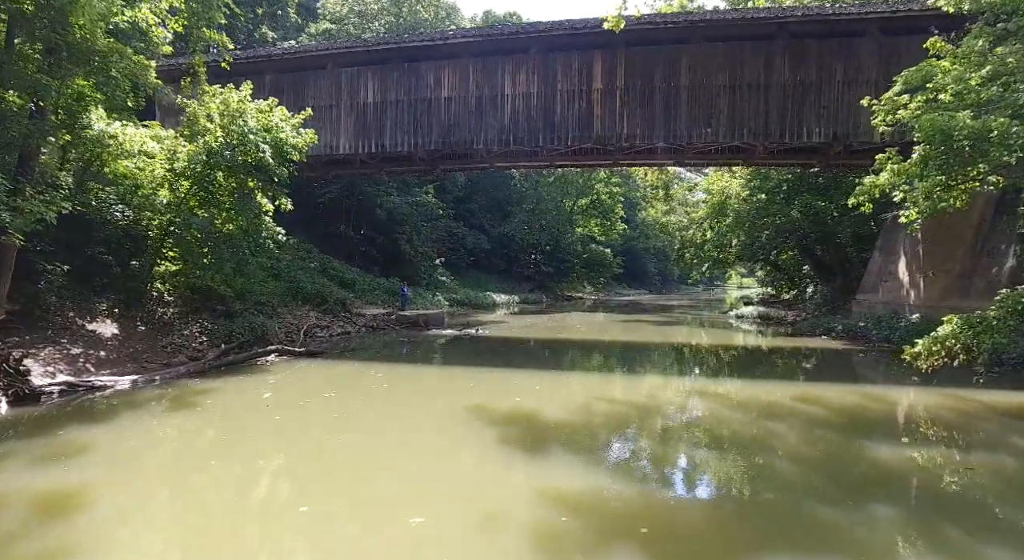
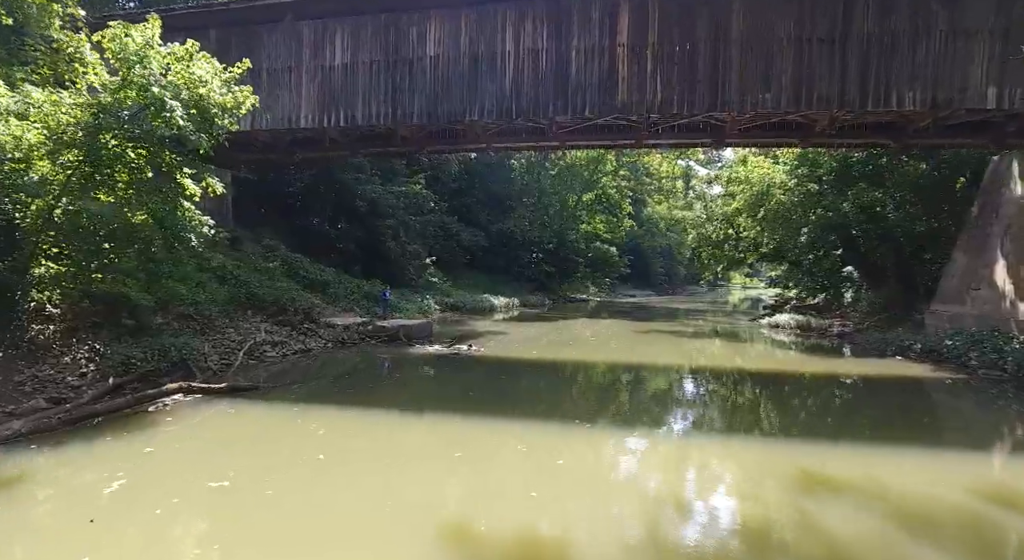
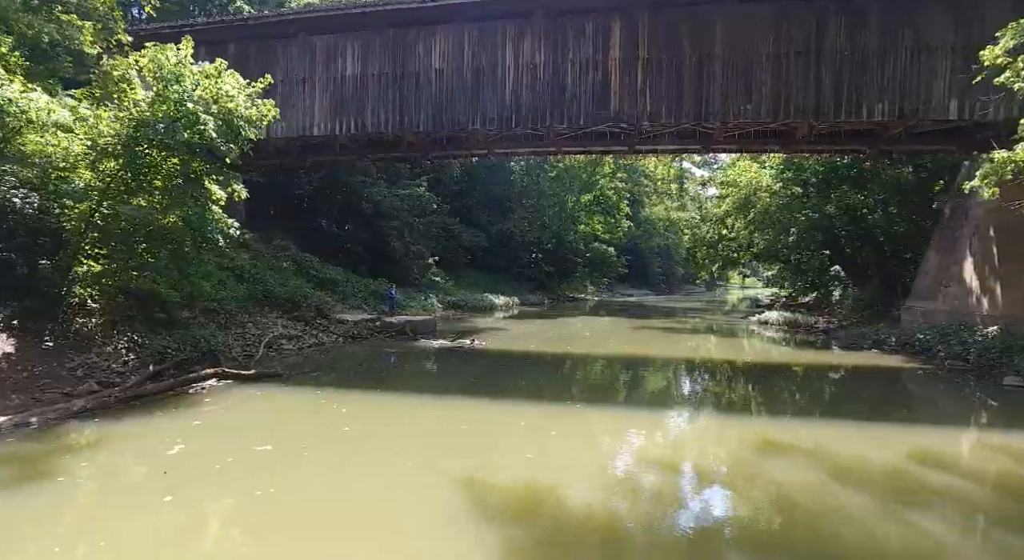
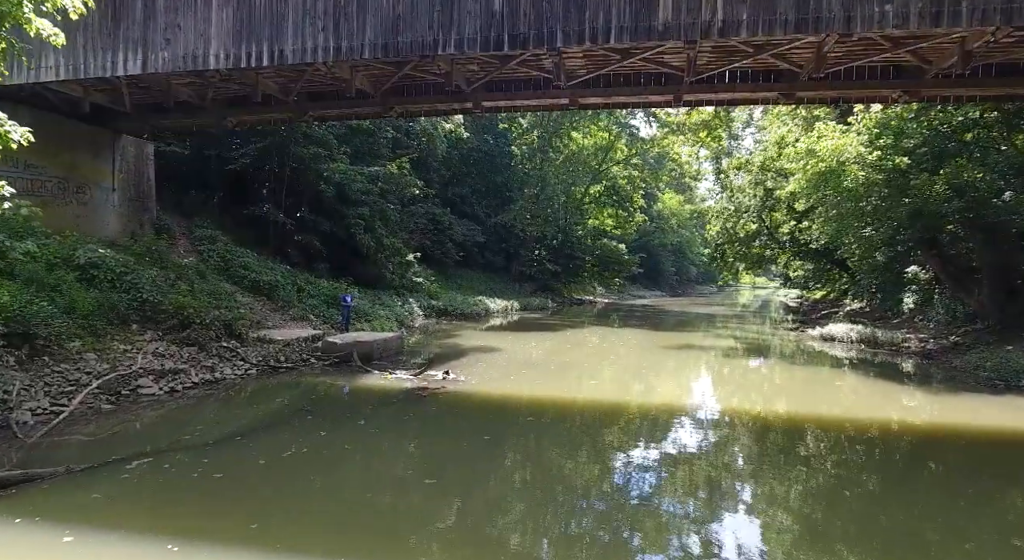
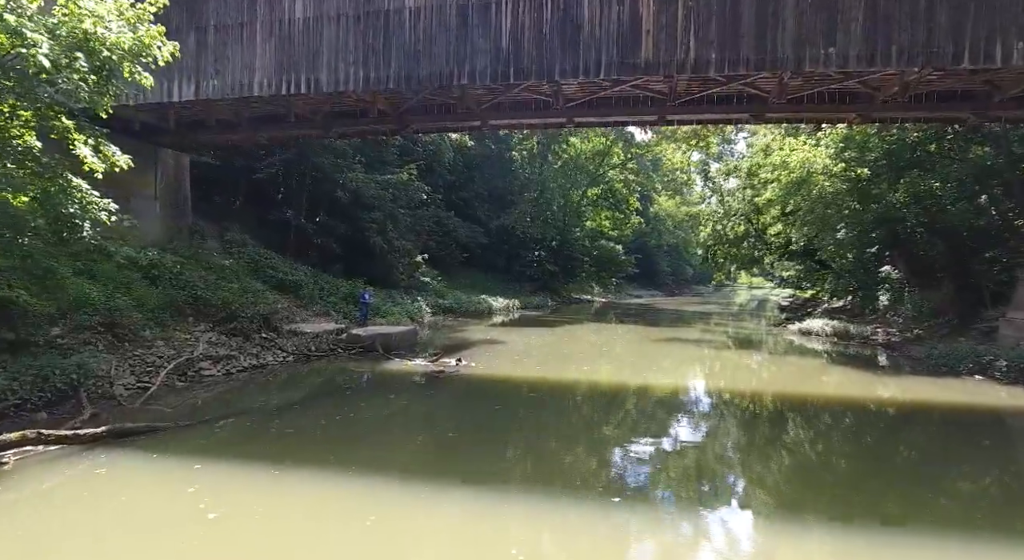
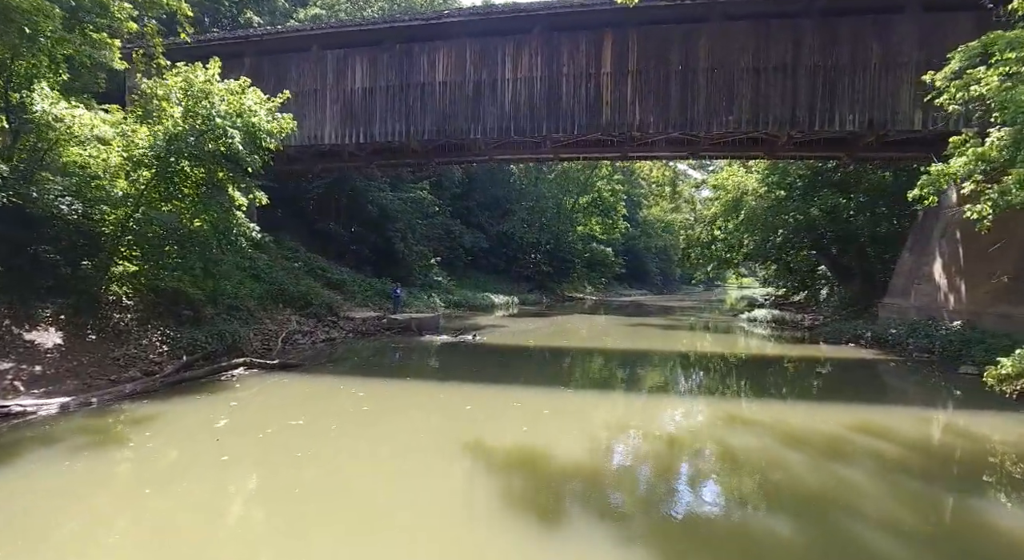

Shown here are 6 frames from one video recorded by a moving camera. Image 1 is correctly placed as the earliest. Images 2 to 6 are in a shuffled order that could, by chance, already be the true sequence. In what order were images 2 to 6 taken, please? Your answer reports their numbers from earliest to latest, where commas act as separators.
6, 3, 2, 5, 4
